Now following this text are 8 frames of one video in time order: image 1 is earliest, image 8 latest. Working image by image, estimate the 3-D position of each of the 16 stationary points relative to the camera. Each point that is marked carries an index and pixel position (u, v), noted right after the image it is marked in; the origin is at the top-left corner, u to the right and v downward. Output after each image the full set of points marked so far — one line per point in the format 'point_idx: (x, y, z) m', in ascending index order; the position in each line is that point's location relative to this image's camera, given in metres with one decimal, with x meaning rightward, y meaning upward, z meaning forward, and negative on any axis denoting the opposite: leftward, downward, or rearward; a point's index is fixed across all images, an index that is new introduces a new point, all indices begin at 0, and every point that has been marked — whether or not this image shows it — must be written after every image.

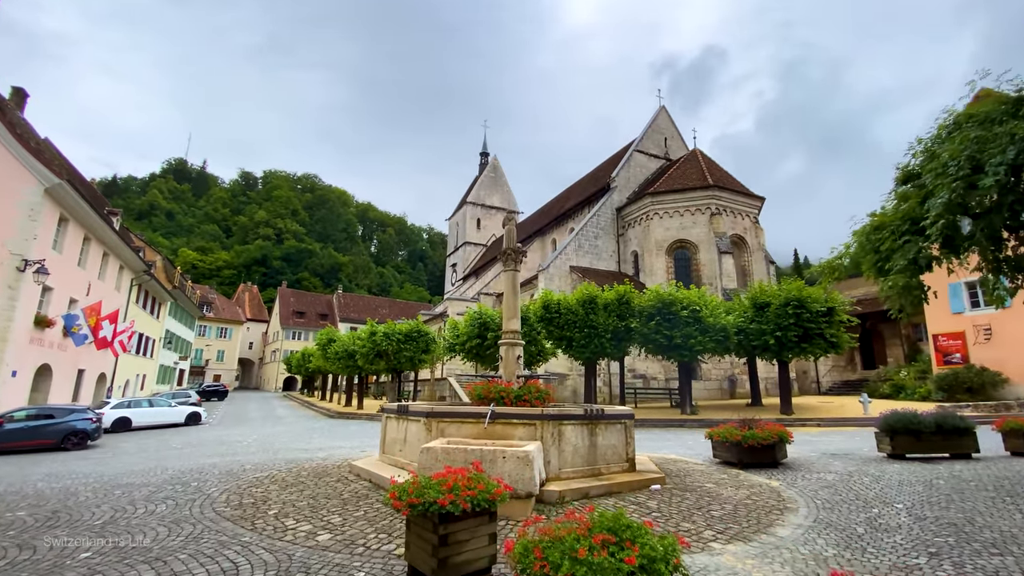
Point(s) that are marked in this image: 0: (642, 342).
0: (+5.0, -2.1, +18.2) m
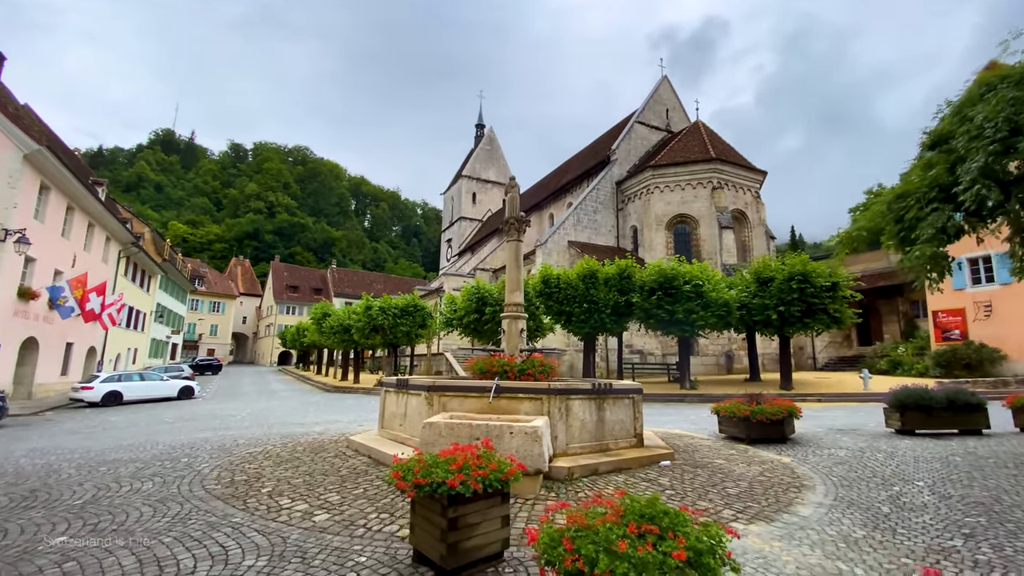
0: (+4.9, -1.1, +17.9) m
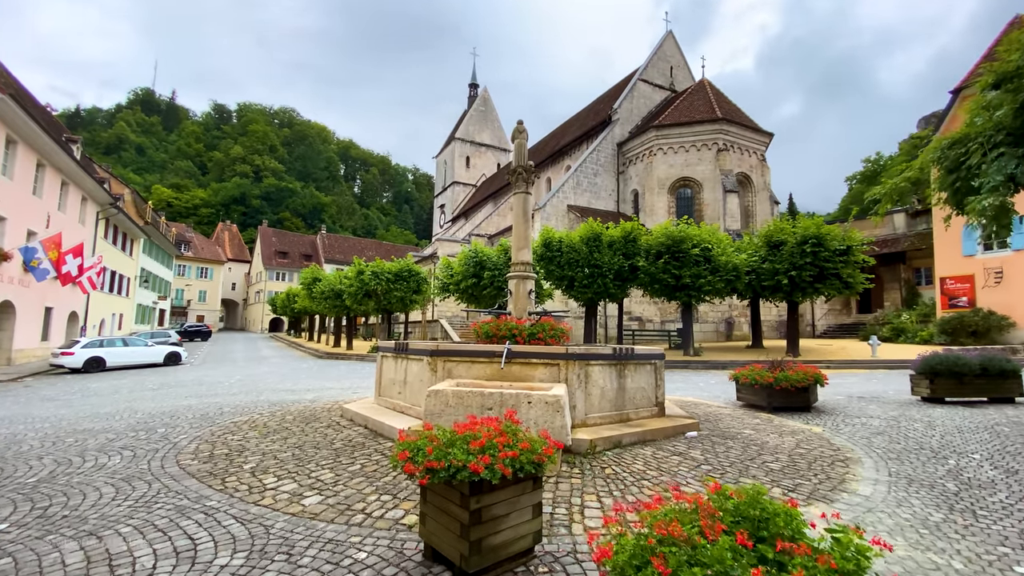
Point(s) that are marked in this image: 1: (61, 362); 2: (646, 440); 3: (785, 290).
0: (+4.9, +0.2, +17.2) m
1: (-17.6, -2.9, +18.6) m
2: (+1.7, -1.9, +5.9) m
3: (+9.4, -0.1, +16.4) m
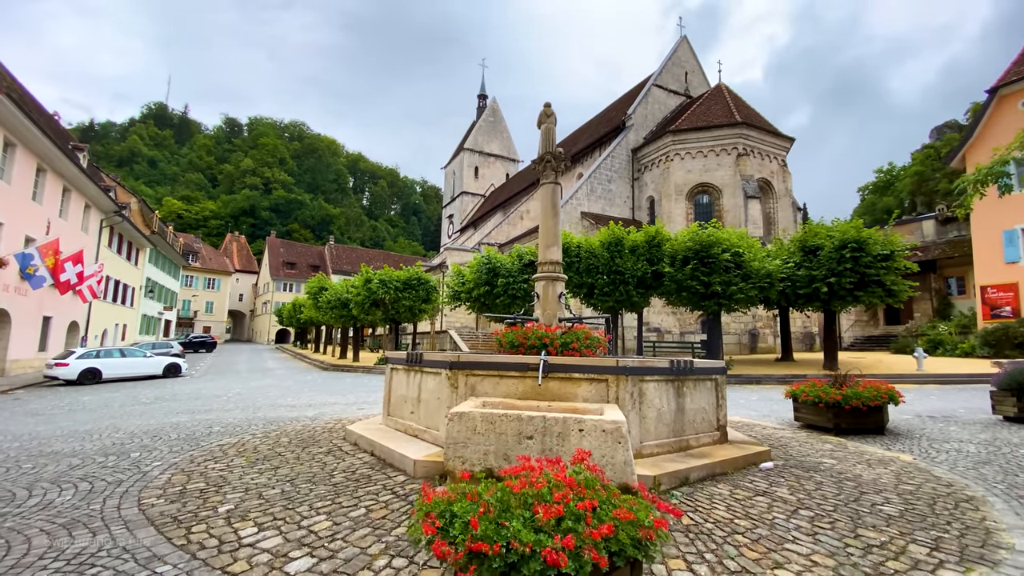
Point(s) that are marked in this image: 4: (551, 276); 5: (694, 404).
0: (+5.5, -0.1, +16.1) m
1: (-17.0, -3.2, +17.7) m
2: (+2.1, -1.9, +4.8) m
3: (+9.9, -0.3, +15.2) m
4: (+0.6, +0.2, +7.2) m
5: (+2.1, -1.3, +5.5) m
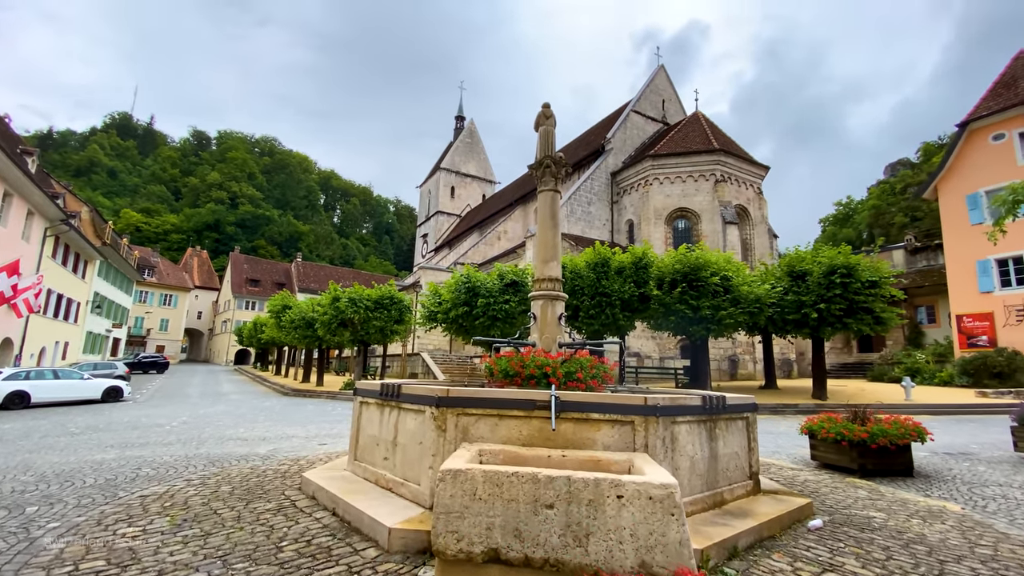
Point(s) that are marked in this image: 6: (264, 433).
0: (+4.9, -0.9, +15.5) m
1: (-17.7, -3.6, +15.6) m
2: (+2.1, -2.1, +3.9) m
3: (+9.3, -1.1, +14.8) m
4: (+0.5, -0.1, +6.3) m
5: (+2.1, -1.5, +4.6) m
6: (-5.5, -3.2, +10.5) m
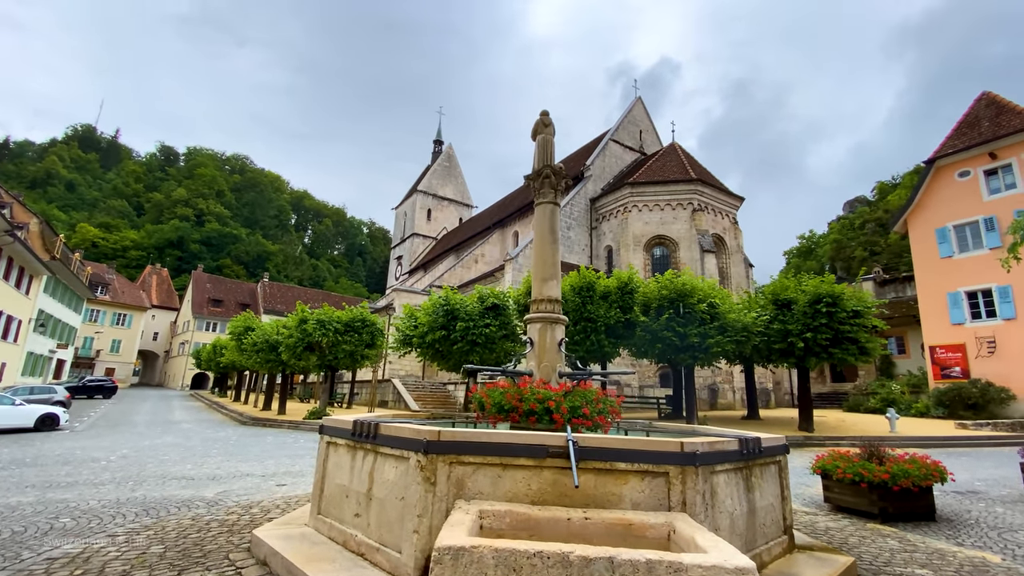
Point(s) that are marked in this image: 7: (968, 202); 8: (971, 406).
0: (+4.2, -1.7, +15.0) m
1: (-18.4, -4.0, +13.7) m
2: (+2.1, -2.2, +3.2) m
3: (+8.8, -2.0, +14.5) m
4: (+0.4, -0.3, +5.6) m
5: (+2.1, -1.8, +4.0) m
6: (-5.8, -3.6, +9.3) m
7: (+19.1, +3.6, +19.9) m
8: (+17.4, -4.5, +18.1) m
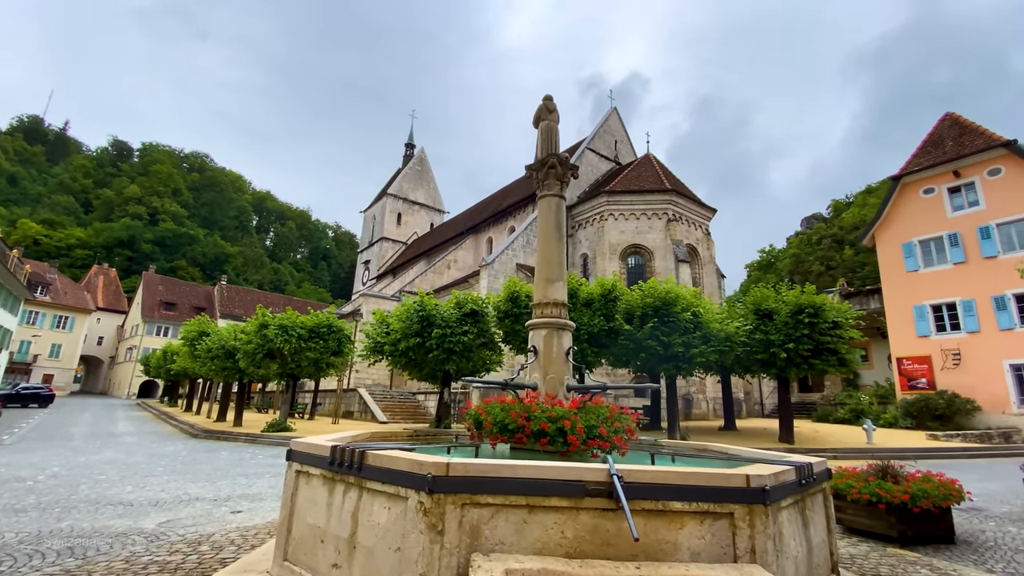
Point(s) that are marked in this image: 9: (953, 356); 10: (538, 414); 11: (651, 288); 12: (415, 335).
0: (+3.6, -1.9, +14.5) m
1: (-18.9, -3.8, +11.7) m
2: (+2.2, -2.3, +2.7) m
3: (+8.1, -2.3, +14.4) m
4: (+0.5, -0.4, +5.0) m
5: (+2.2, -1.8, +3.4) m
6: (-6.1, -3.5, +8.2) m
7: (+18.2, +3.0, +20.6) m
8: (+16.5, -5.0, +18.5) m
9: (+17.7, -2.8, +19.2) m
10: (+0.2, -1.1, +4.2) m
11: (+4.3, -0.1, +15.2) m
12: (-3.3, -1.6, +16.0) m
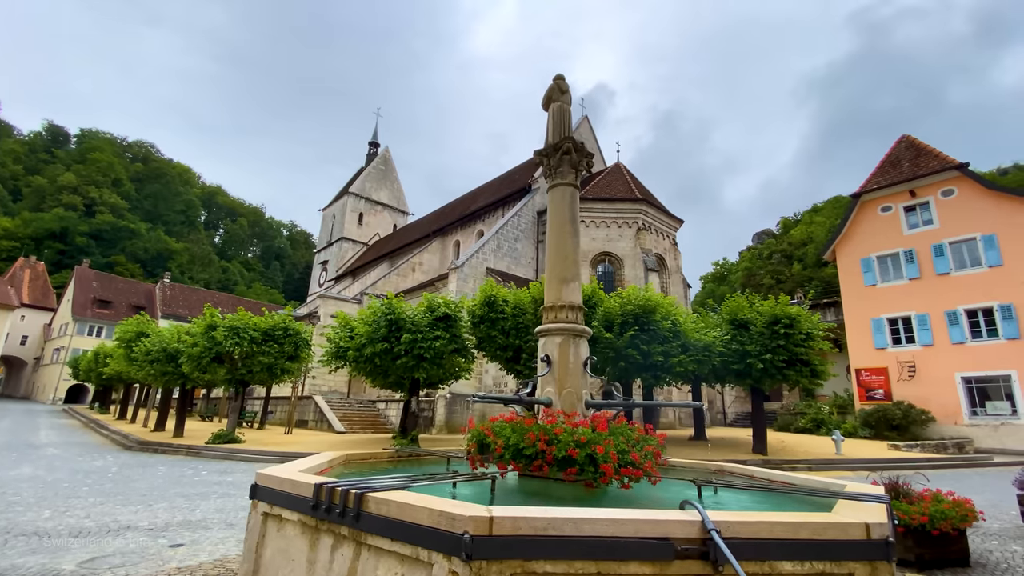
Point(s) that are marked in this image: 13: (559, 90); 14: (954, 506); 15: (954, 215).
0: (+2.9, -2.1, +14.1) m
1: (-19.4, -3.4, +9.4) m
2: (+2.5, -2.3, +2.2) m
3: (+7.4, -2.6, +14.3) m
4: (+0.5, -0.4, +4.3) m
5: (+2.4, -1.8, +2.9) m
6: (-6.3, -3.4, +6.9) m
7: (+17.0, +2.4, +21.4) m
8: (+15.3, -5.5, +19.0) m
9: (+16.5, -3.4, +19.9) m
10: (+0.4, -1.1, +3.6) m
11: (+3.6, -0.3, +14.9) m
12: (-4.1, -1.7, +15.0) m
13: (+0.5, +2.2, +5.2) m
14: (+5.2, -2.6, +5.6) m
15: (+18.2, +3.0, +19.6) m
